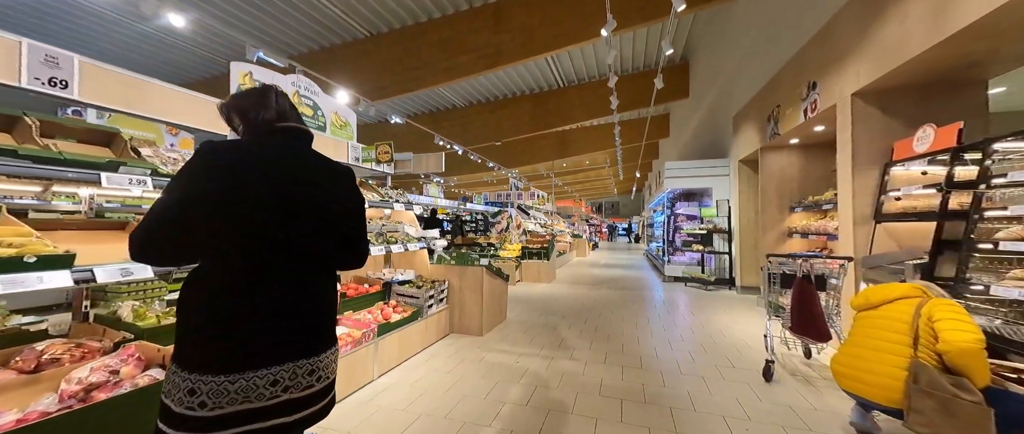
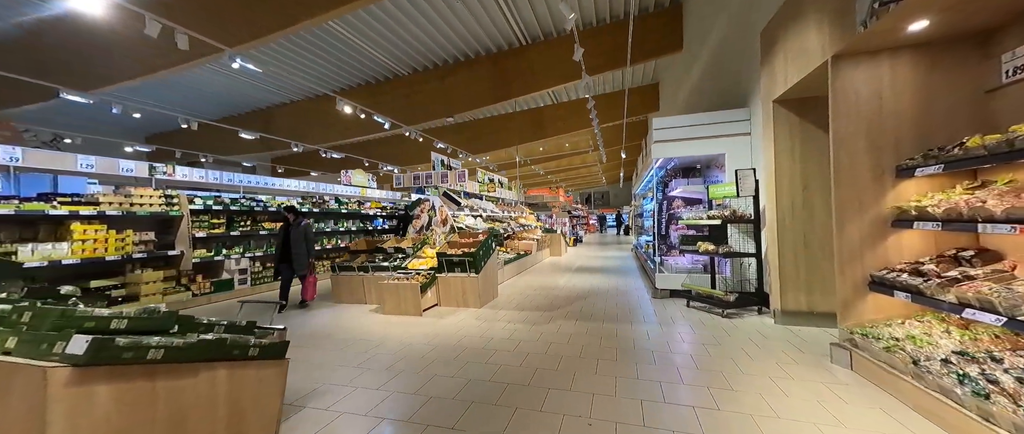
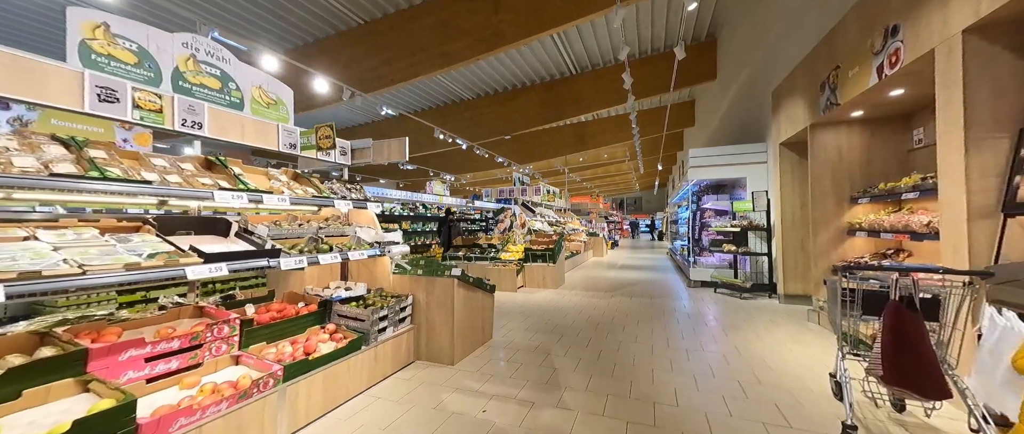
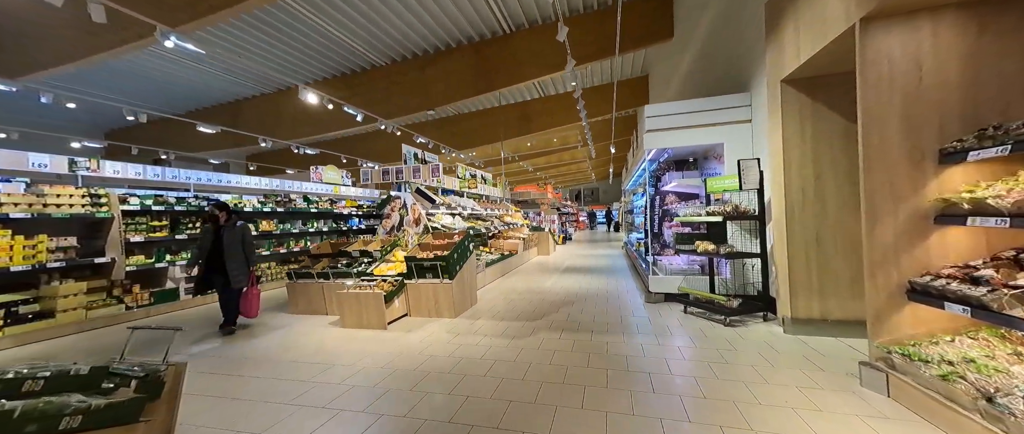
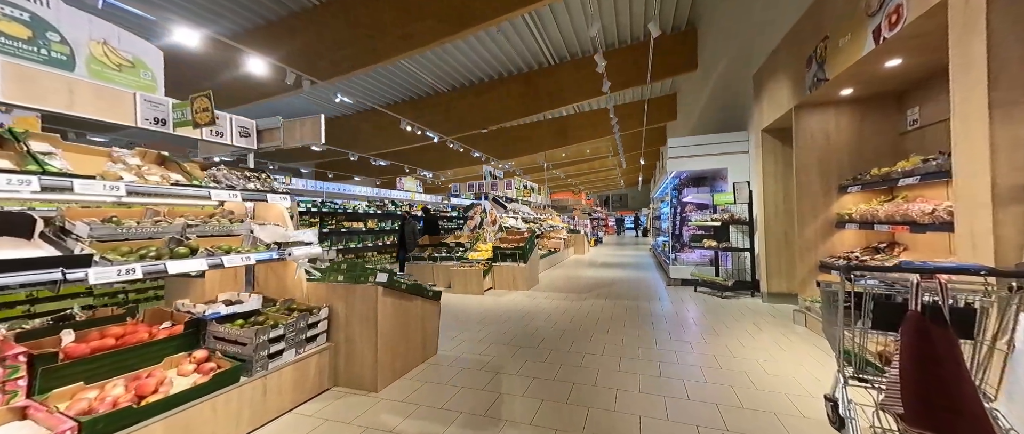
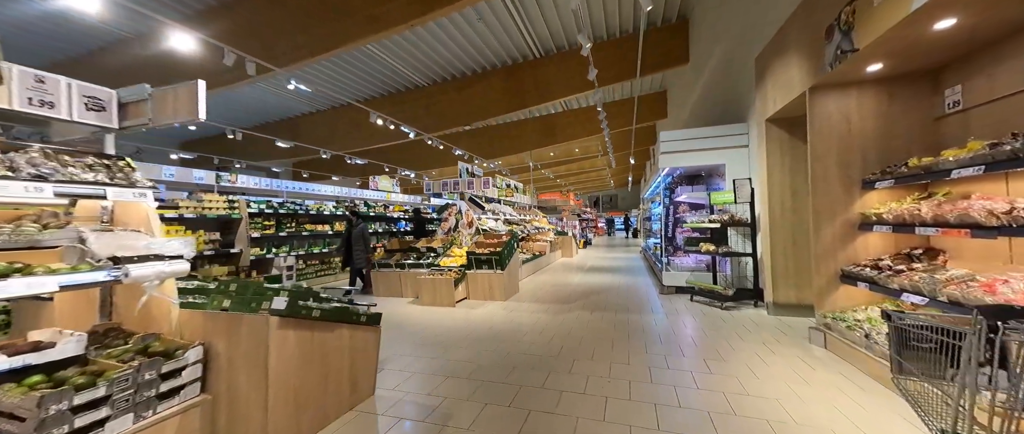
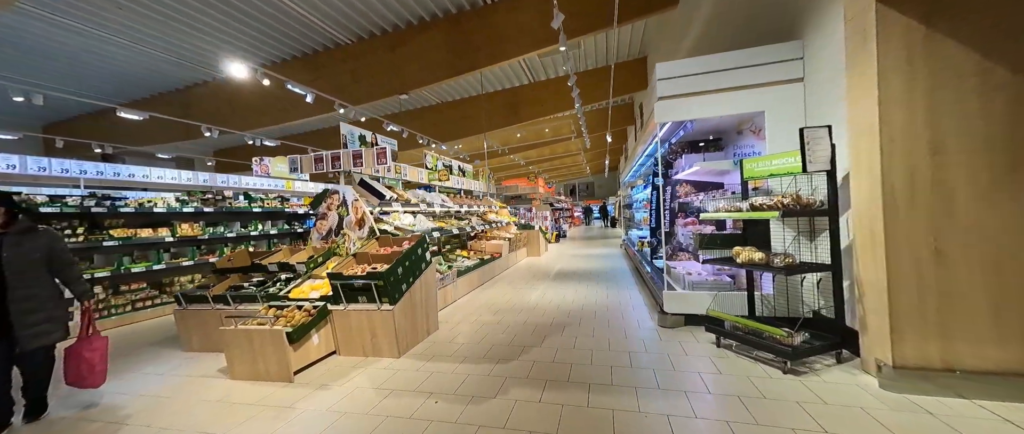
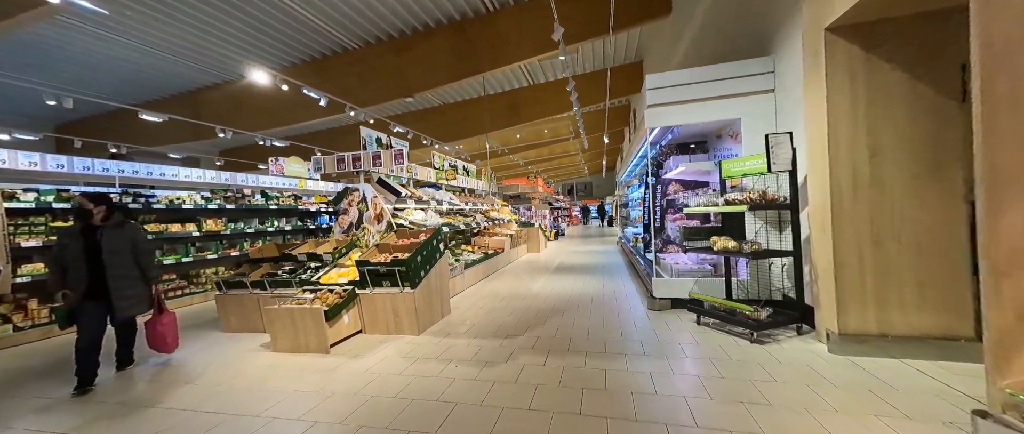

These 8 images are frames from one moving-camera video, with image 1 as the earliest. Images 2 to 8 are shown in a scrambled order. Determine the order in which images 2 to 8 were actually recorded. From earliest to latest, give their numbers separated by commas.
3, 5, 6, 2, 4, 8, 7
